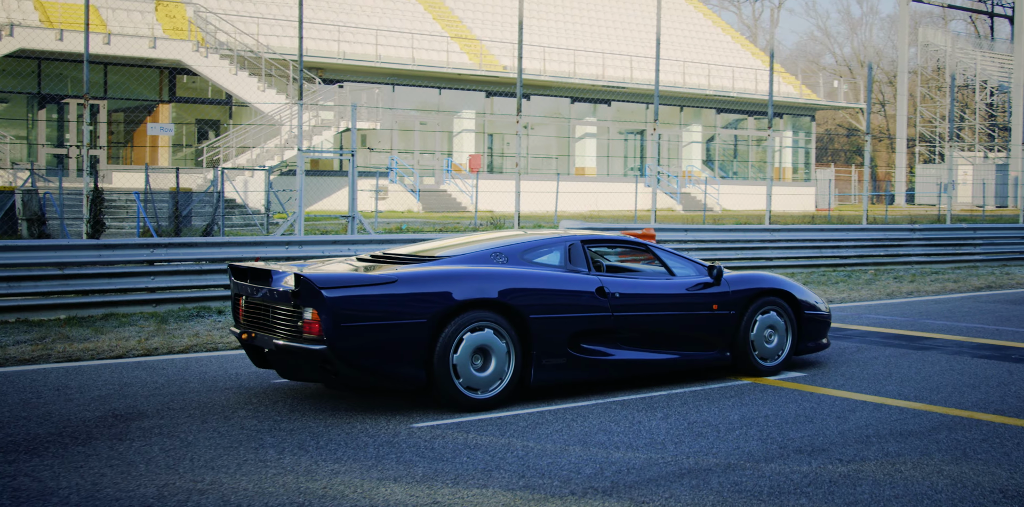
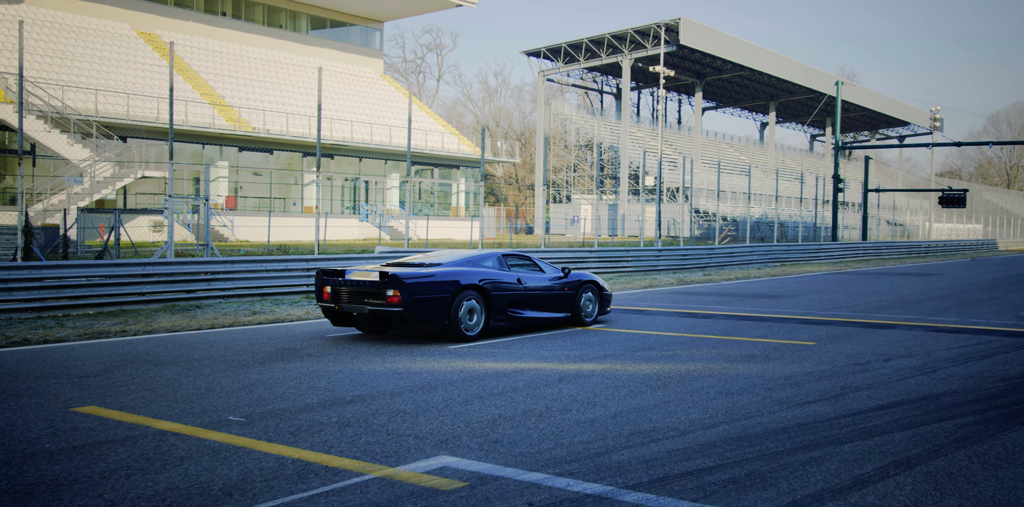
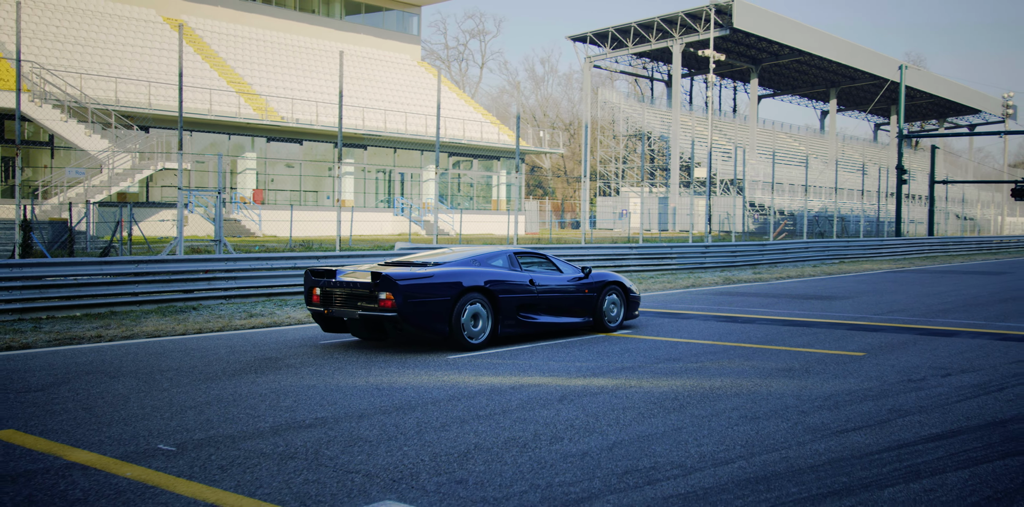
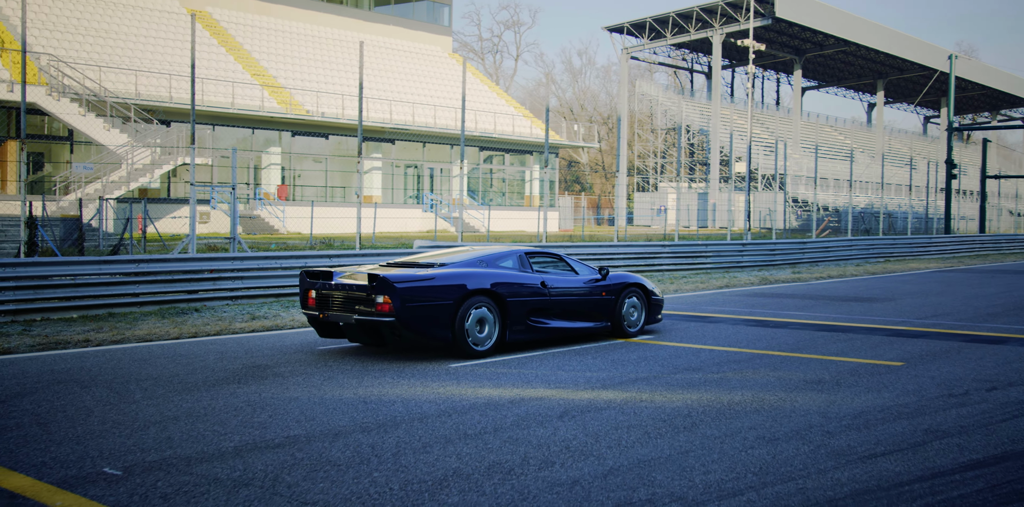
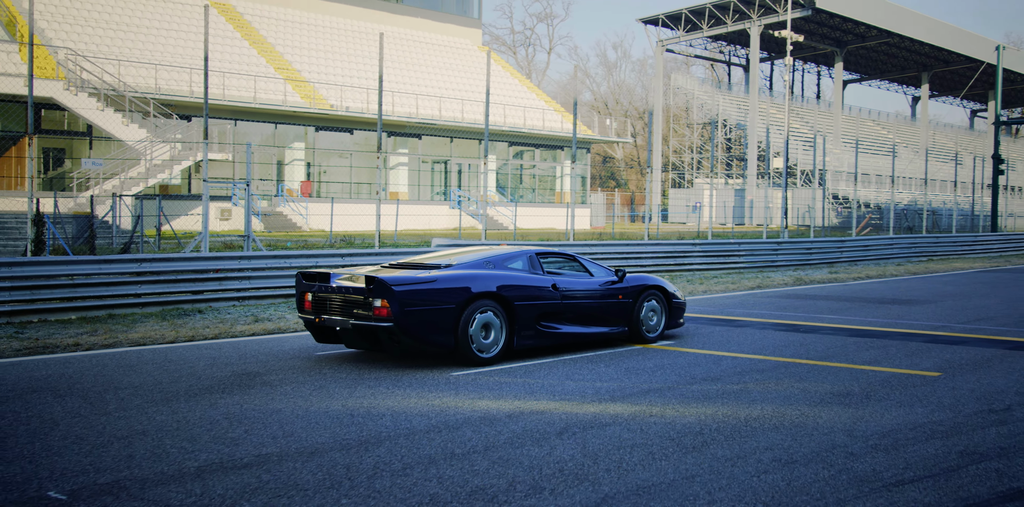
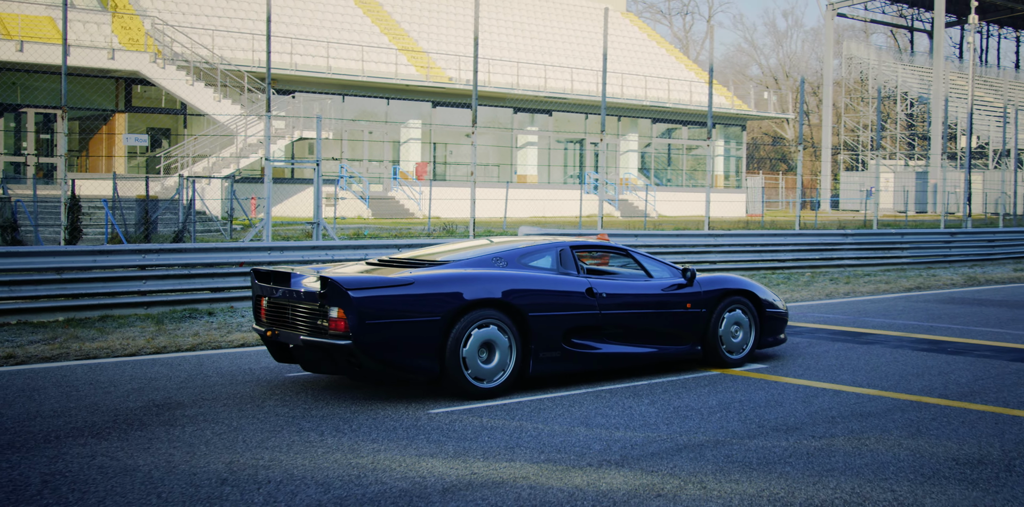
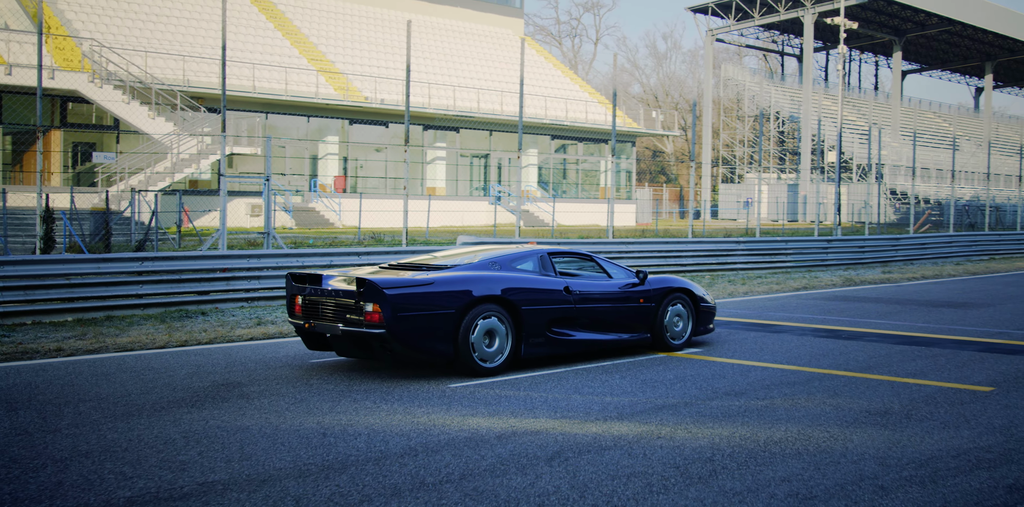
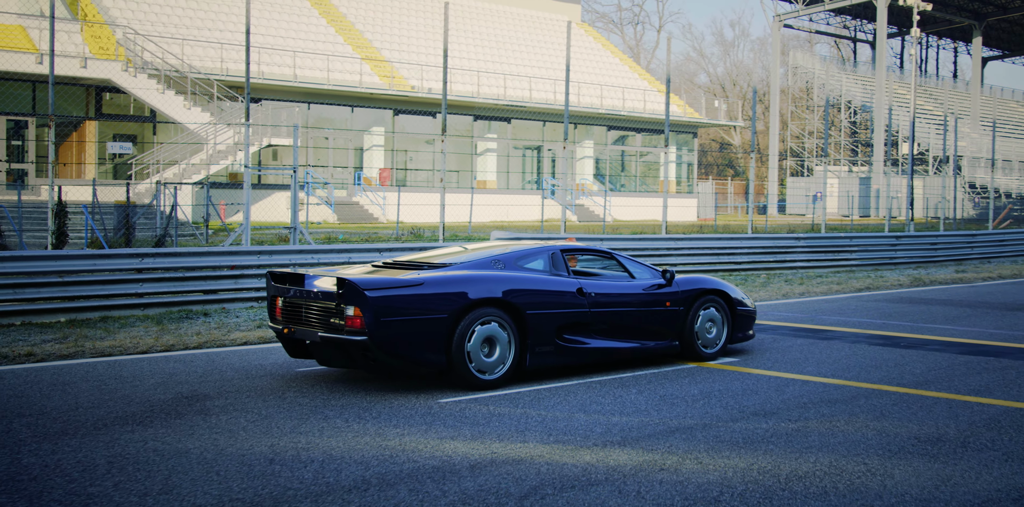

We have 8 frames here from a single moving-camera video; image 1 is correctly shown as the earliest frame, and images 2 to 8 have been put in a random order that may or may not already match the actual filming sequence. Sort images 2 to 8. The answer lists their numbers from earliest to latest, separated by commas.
6, 8, 7, 5, 4, 3, 2
